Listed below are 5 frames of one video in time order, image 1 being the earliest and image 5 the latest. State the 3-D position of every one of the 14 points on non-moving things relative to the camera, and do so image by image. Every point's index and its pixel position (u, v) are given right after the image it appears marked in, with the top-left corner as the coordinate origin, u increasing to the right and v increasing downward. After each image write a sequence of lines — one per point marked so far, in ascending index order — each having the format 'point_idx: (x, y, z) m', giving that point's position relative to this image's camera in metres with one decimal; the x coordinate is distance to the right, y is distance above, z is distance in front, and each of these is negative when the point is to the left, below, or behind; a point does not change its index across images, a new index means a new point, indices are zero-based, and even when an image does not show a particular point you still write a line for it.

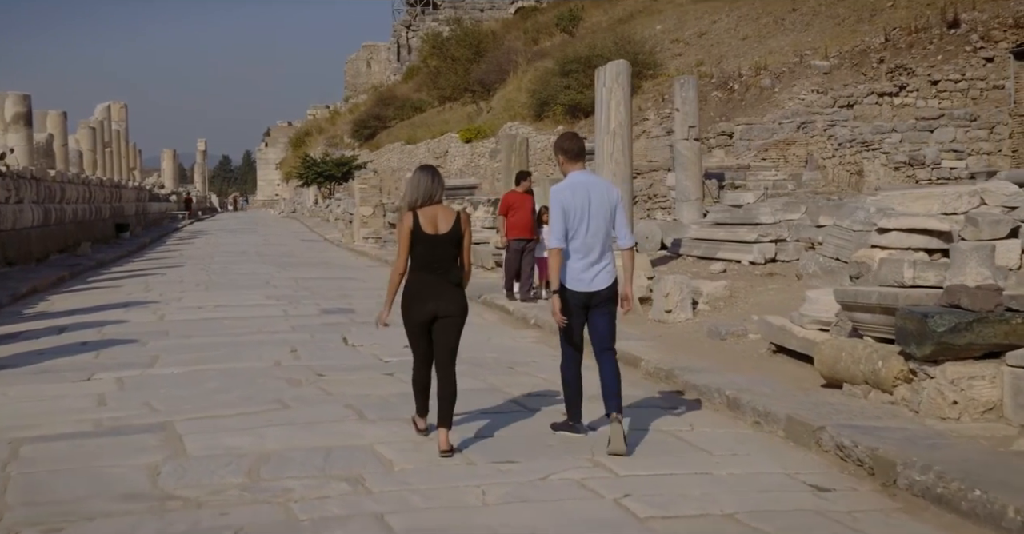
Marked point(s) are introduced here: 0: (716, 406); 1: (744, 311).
0: (+1.2, -0.8, +7.1) m
1: (+2.1, -0.4, +10.5) m
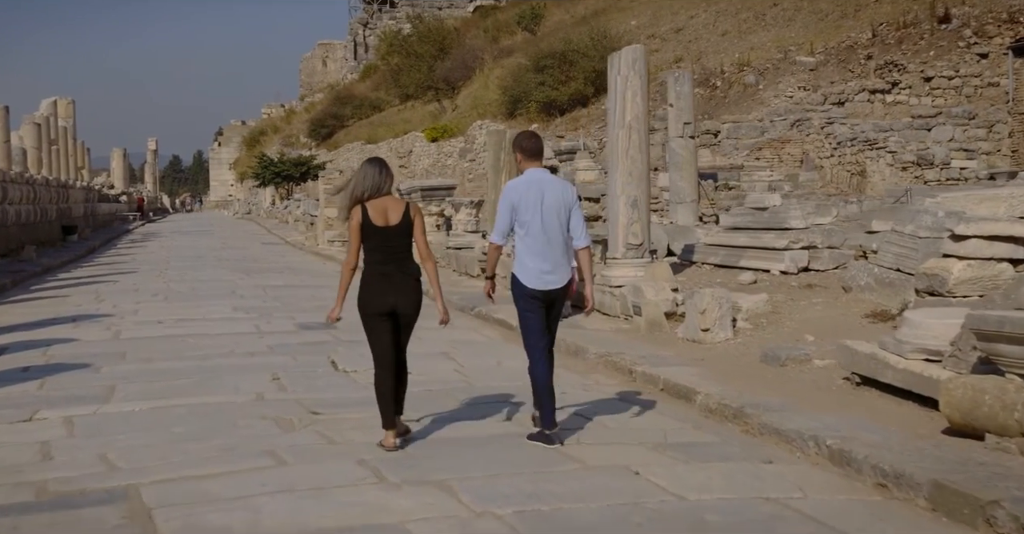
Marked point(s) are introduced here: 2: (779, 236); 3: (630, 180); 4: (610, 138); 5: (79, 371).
0: (+1.5, -0.9, +5.8) m
1: (+2.2, -0.5, +9.1) m
2: (+2.7, +0.3, +11.8) m
3: (+1.2, +0.9, +11.6) m
4: (+1.0, +1.3, +11.7) m
5: (-3.4, -0.8, +9.4) m
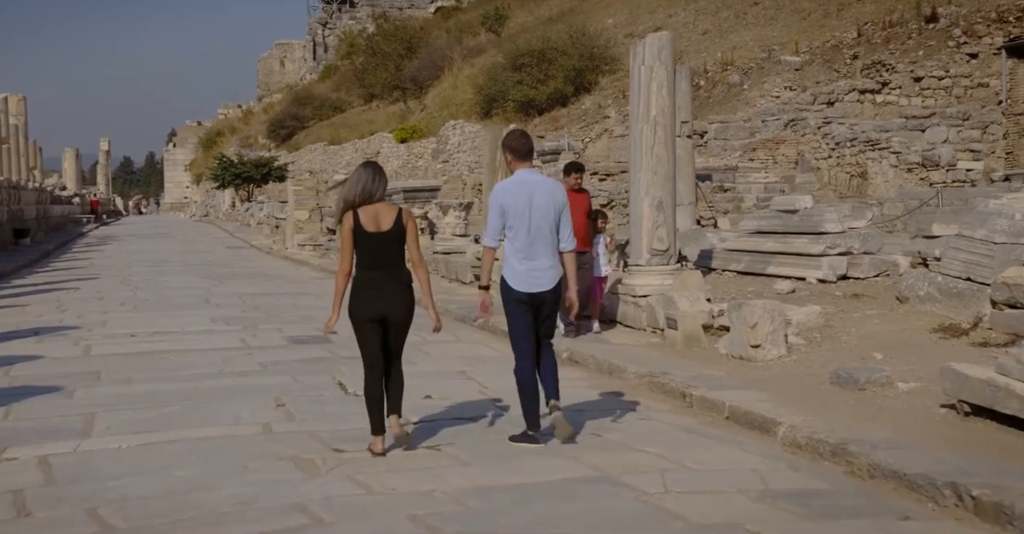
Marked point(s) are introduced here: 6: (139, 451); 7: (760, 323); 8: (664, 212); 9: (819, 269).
0: (+1.8, -1.0, +4.8) m
1: (+2.4, -0.6, +8.2) m
2: (+2.8, +0.2, +10.9) m
3: (+1.3, +0.8, +10.6) m
4: (+1.1, +1.2, +10.8) m
5: (-3.2, -0.9, +8.3) m
6: (-2.0, -1.0, +6.3) m
7: (+1.8, -0.4, +8.4) m
8: (+1.4, +0.5, +10.6) m
9: (+2.8, 0.0, +10.6) m
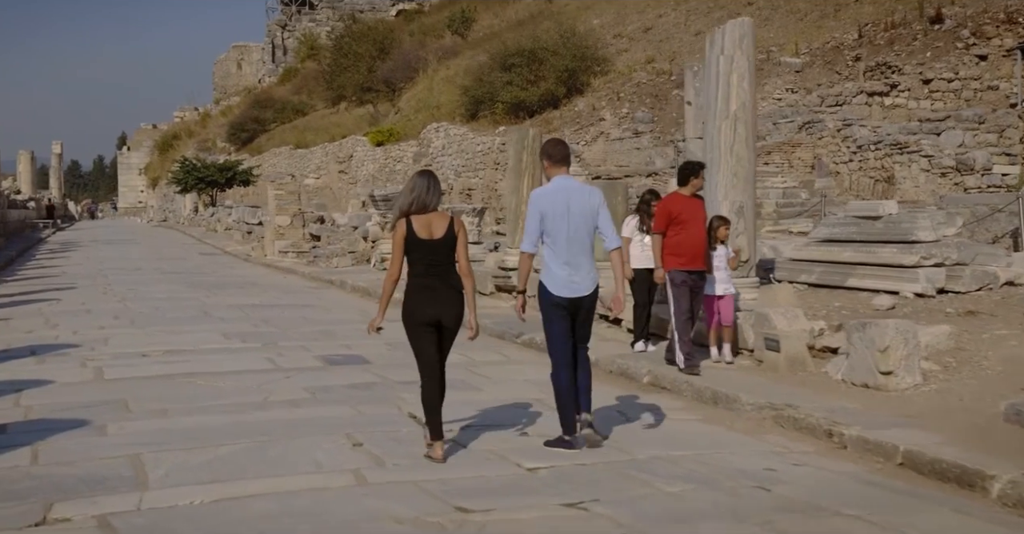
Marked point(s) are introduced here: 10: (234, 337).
0: (+2.6, -1.1, +3.8) m
1: (+3.0, -0.6, +7.3) m
2: (+3.3, +0.1, +10.0) m
3: (+1.8, +0.7, +9.6) m
4: (+1.6, +1.1, +9.8) m
5: (-2.6, -1.0, +7.1) m
6: (-1.3, -1.1, +5.1) m
7: (+2.4, -0.5, +7.4) m
8: (+1.9, +0.4, +9.6) m
9: (+3.3, -0.1, +9.7) m
10: (-2.8, -0.7, +12.0) m
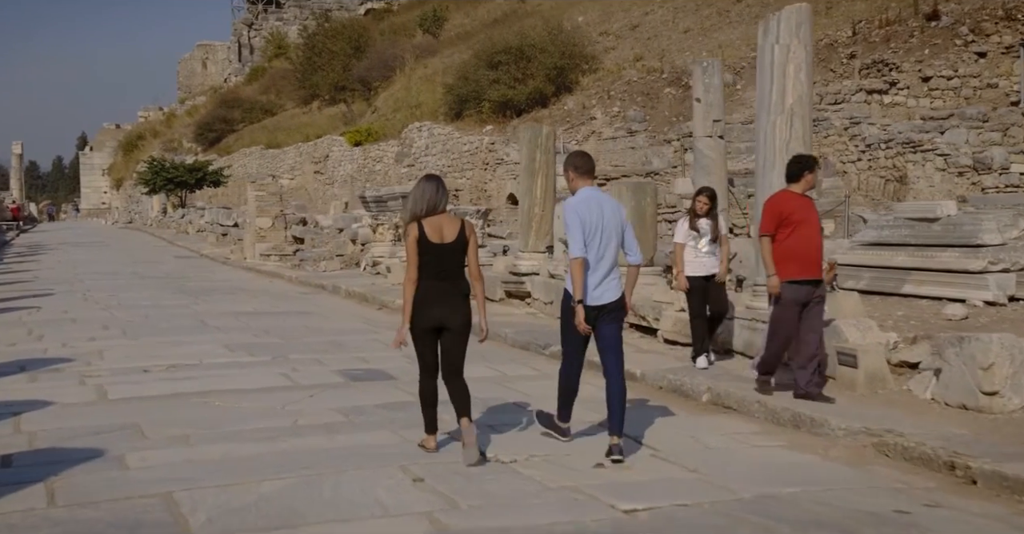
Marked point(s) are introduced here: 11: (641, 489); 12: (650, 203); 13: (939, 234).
0: (+3.1, -1.1, +3.2) m
1: (+3.4, -0.7, +6.6) m
2: (+3.6, +0.1, +9.4) m
3: (+2.1, +0.6, +8.9) m
4: (+1.9, +1.1, +9.1) m
5: (-2.2, -1.1, +6.3) m
6: (-0.8, -1.1, +4.4) m
7: (+2.8, -0.5, +6.7) m
8: (+2.2, +0.3, +8.9) m
9: (+3.6, -0.2, +9.0) m
10: (-2.6, -0.8, +11.2) m
11: (+0.6, -1.1, +5.6) m
12: (+1.4, +0.6, +11.8) m
13: (+3.5, +0.3, +9.7) m
